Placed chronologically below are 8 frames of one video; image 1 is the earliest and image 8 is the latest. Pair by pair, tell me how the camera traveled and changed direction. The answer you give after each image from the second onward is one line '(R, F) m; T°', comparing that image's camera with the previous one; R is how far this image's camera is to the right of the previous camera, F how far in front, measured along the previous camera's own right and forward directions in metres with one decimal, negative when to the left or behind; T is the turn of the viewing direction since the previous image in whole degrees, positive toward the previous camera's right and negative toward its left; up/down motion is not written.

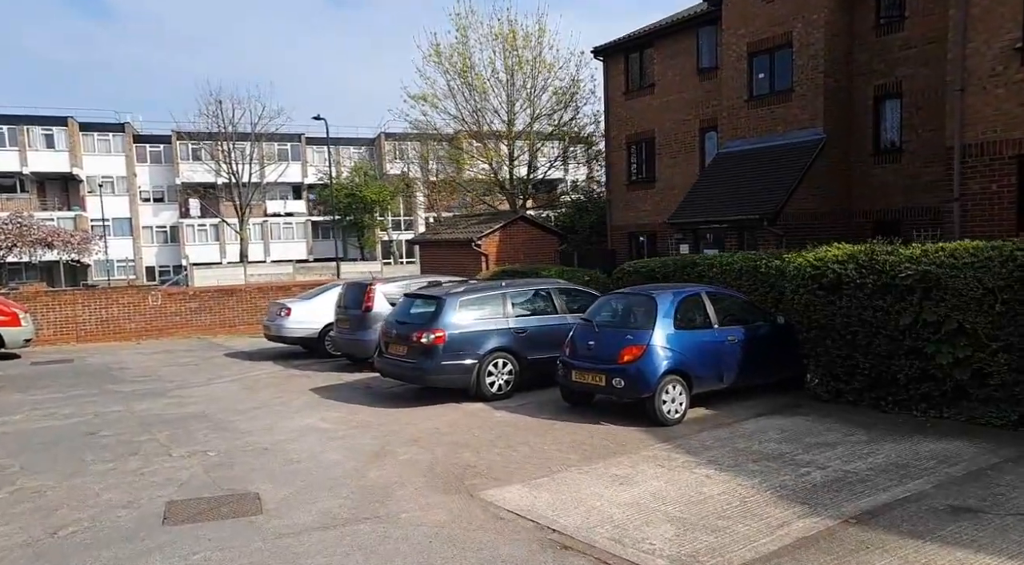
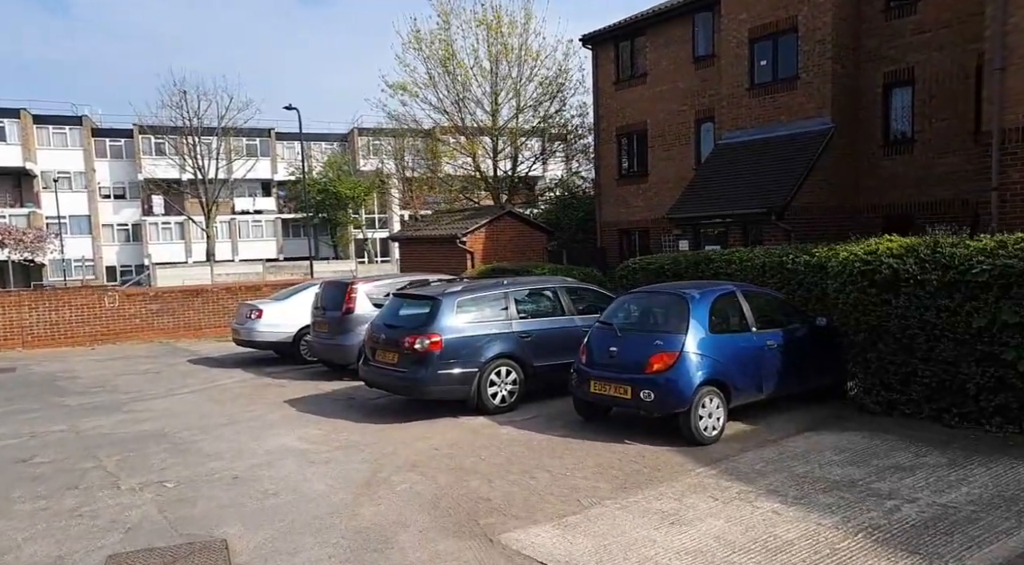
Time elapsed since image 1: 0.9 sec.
(-0.4, +1.1) m; +2°
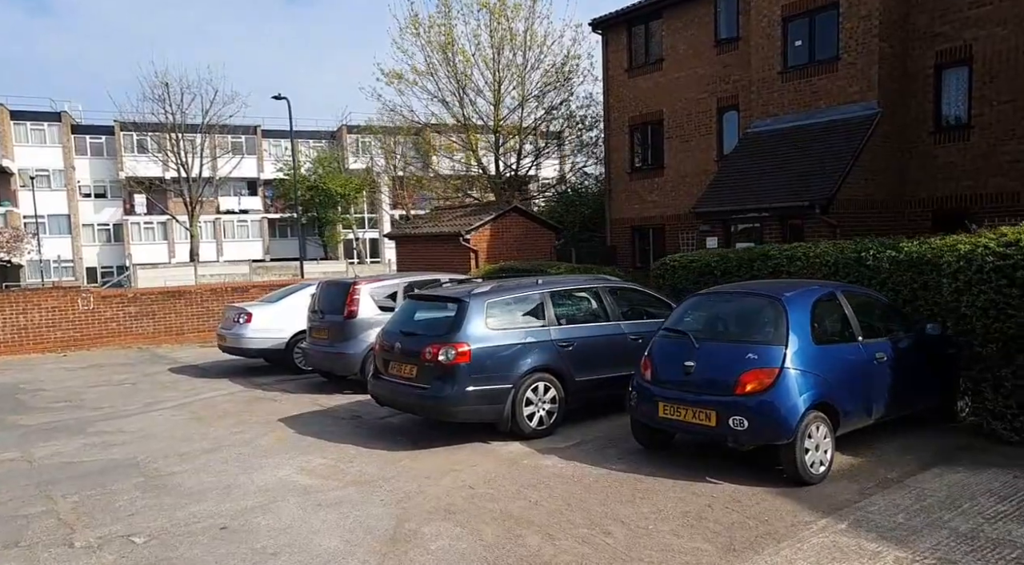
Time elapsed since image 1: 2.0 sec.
(-0.5, +1.4) m; +1°
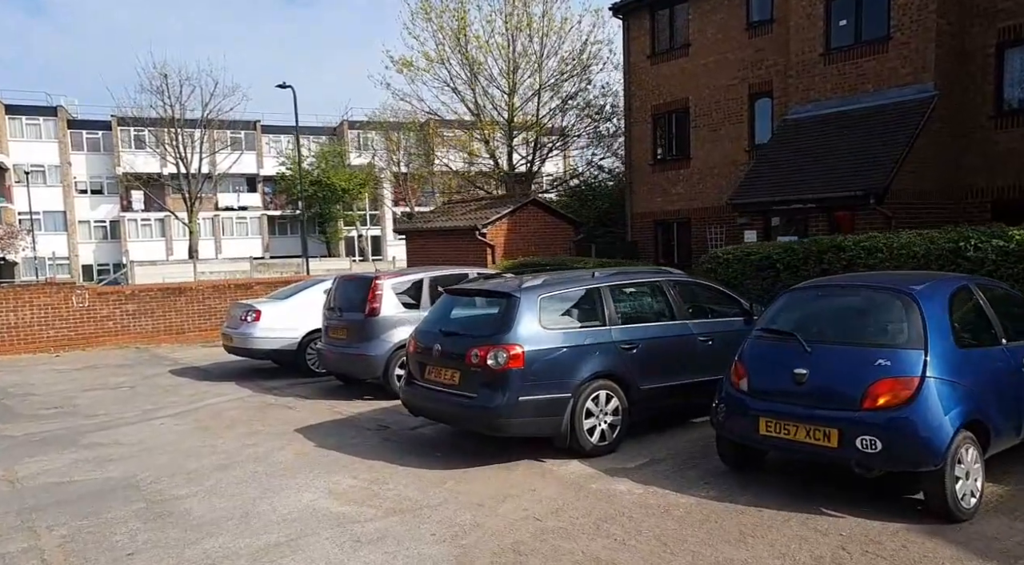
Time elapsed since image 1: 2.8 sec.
(-0.5, +1.0) m; 0°
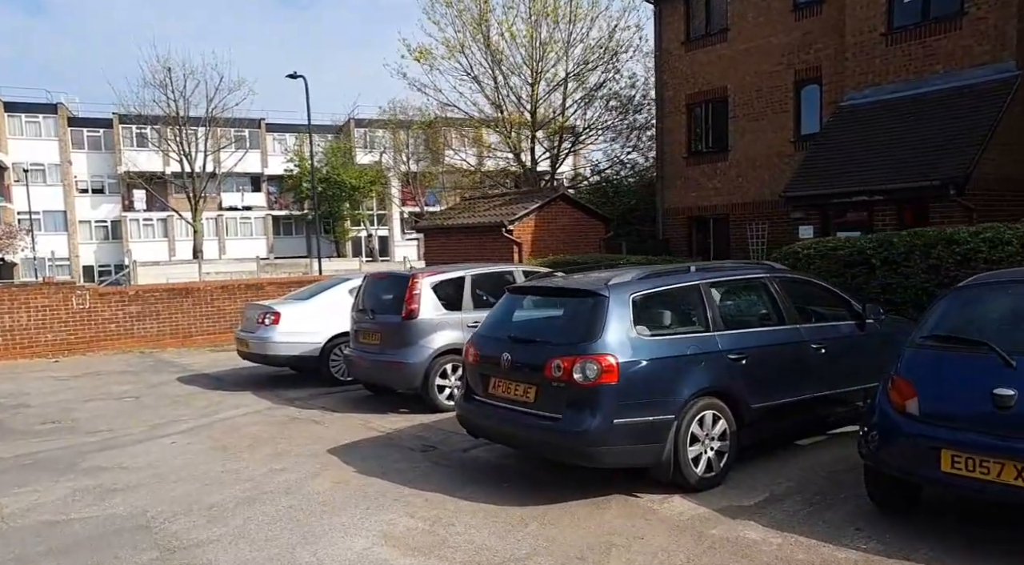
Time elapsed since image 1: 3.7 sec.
(-0.6, +1.1) m; 0°
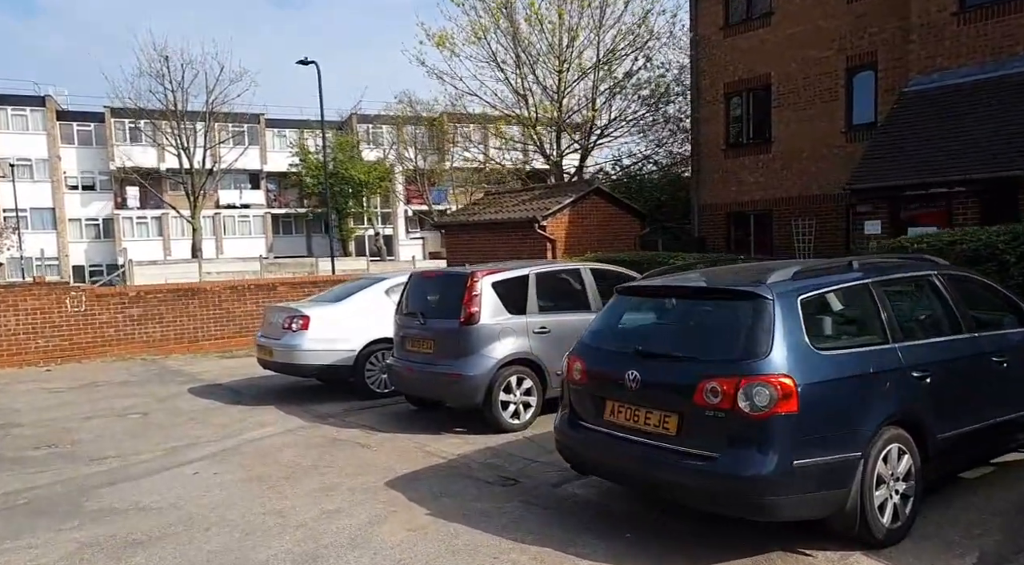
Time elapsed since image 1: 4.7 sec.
(-0.8, +1.2) m; +1°
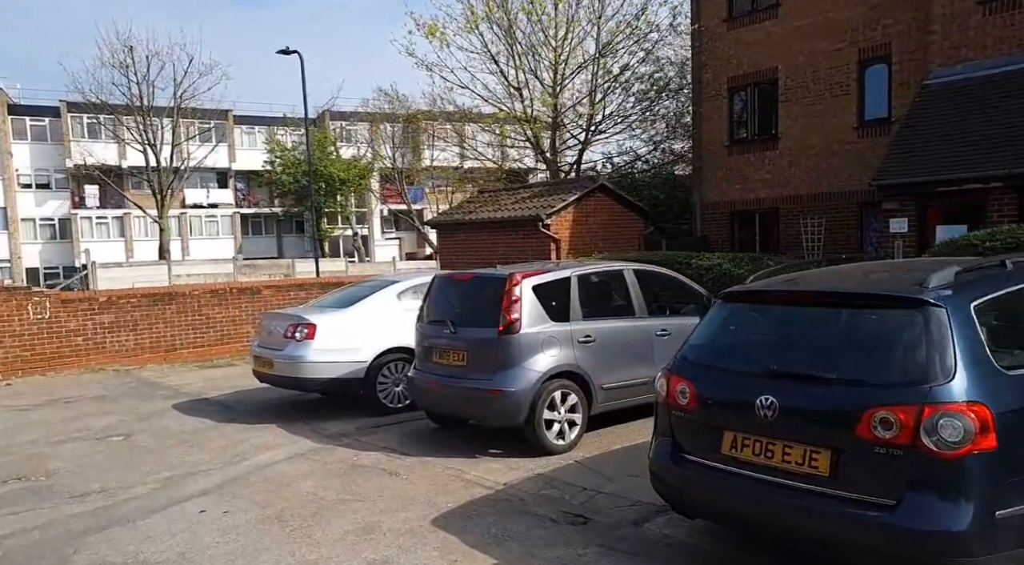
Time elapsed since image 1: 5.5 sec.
(-0.7, +0.9) m; +3°
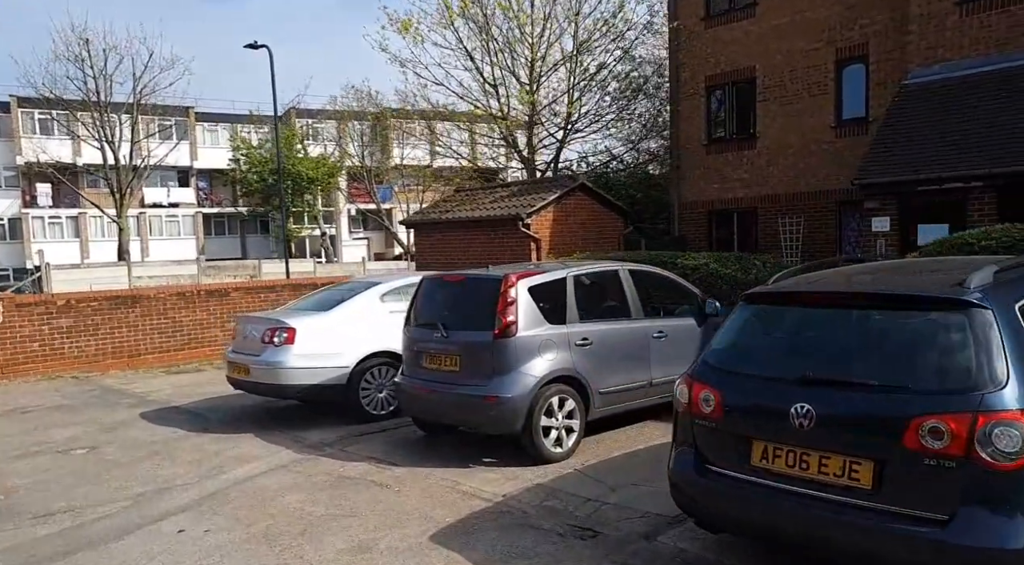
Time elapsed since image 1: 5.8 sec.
(-0.2, +0.3) m; +3°
